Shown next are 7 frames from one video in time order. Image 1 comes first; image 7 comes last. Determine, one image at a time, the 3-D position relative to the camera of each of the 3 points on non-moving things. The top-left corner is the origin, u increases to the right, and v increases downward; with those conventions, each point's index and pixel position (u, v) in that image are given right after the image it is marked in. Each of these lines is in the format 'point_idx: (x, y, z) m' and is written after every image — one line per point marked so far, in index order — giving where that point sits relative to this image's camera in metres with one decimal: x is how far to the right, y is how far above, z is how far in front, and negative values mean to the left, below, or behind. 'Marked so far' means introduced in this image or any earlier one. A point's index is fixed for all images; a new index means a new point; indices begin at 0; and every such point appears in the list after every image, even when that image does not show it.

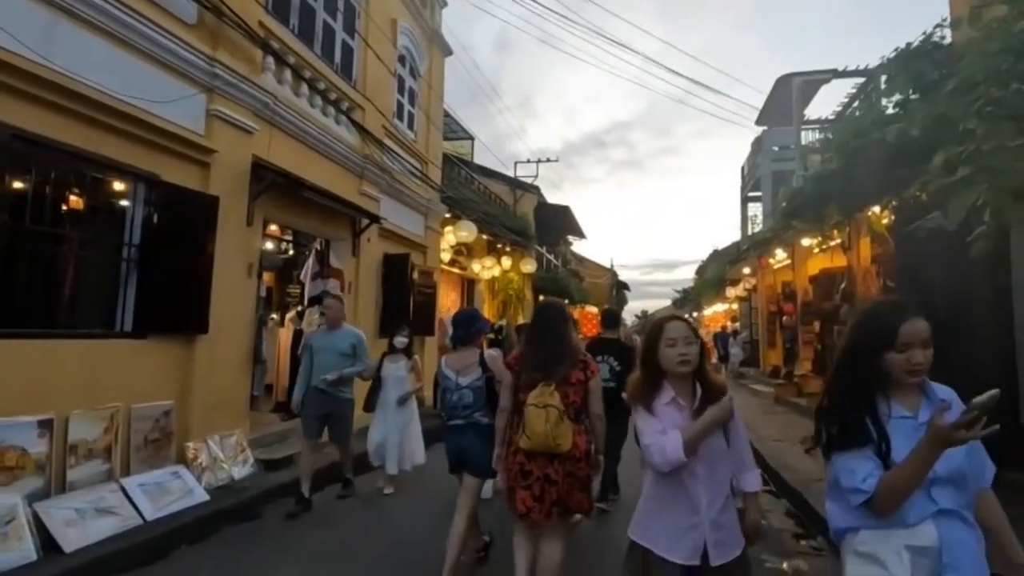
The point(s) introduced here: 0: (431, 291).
0: (-1.9, -0.1, +12.4) m
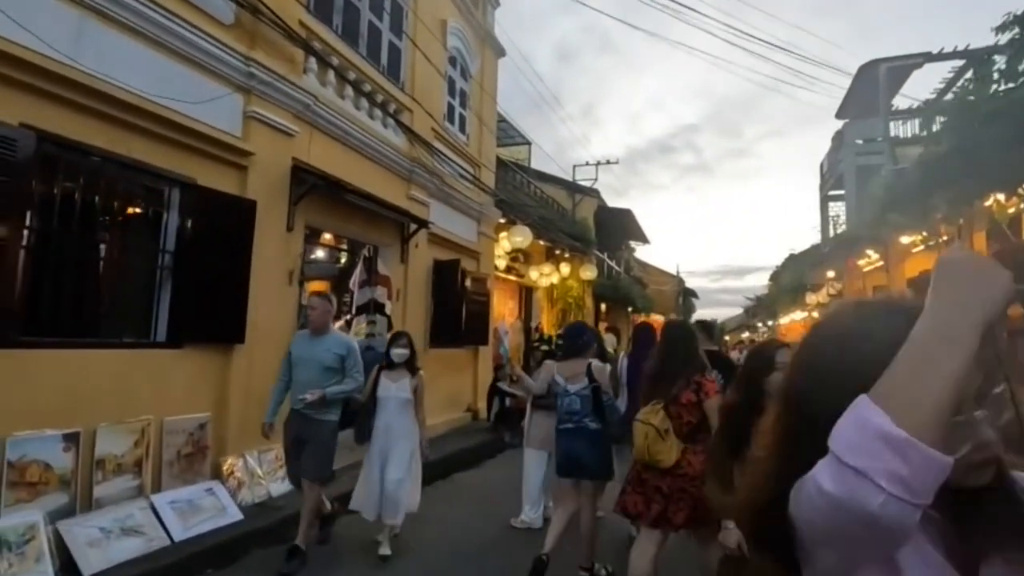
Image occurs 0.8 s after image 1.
0: (-0.6, -0.3, +12.0) m
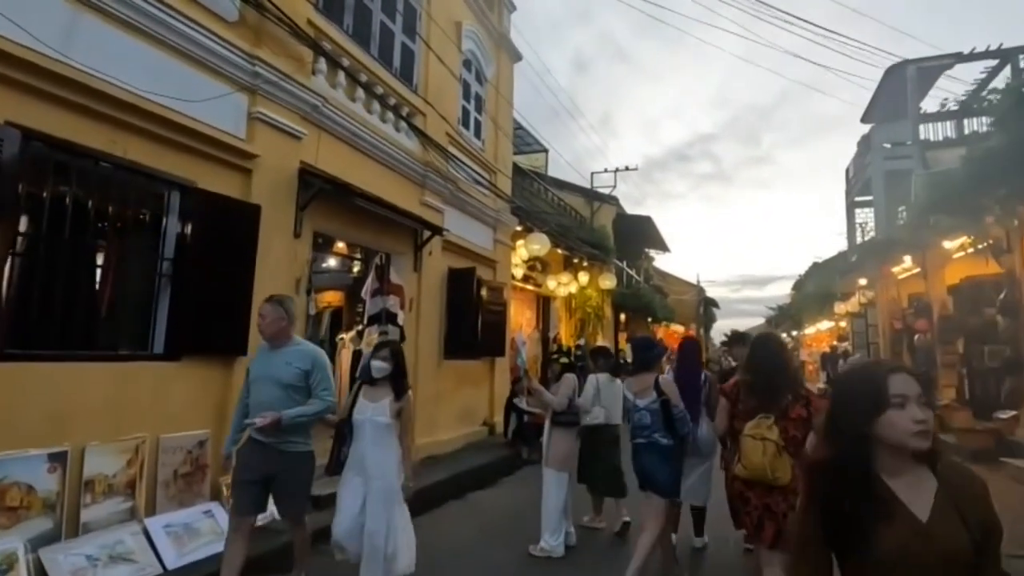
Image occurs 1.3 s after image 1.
0: (-0.2, -0.5, +11.6) m
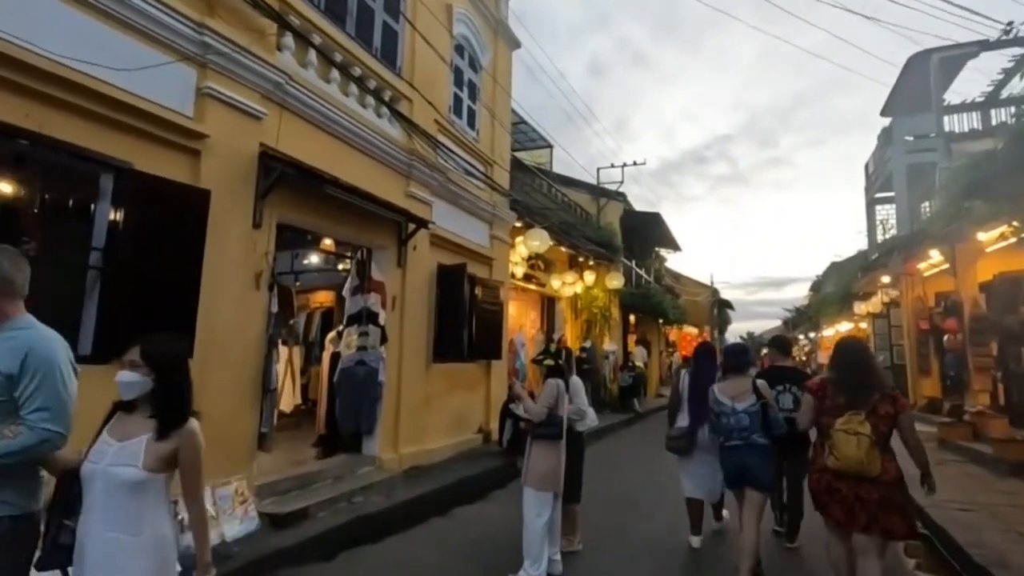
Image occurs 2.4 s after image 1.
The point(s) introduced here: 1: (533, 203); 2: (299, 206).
0: (-0.3, -0.4, +10.9) m
1: (+0.5, +2.2, +13.7) m
2: (-2.6, +1.0, +6.4) m
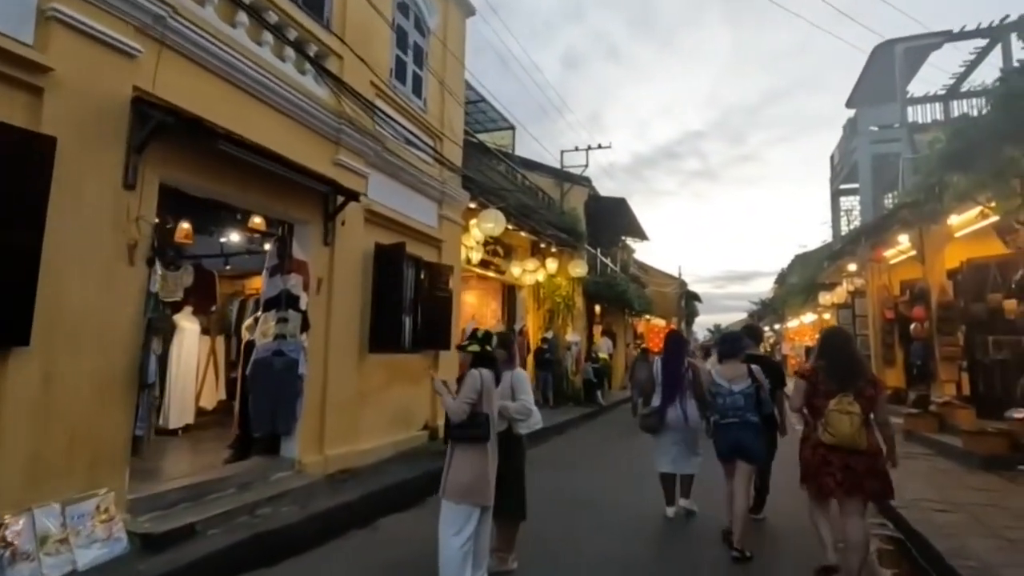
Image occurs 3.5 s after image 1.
0: (-1.3, -0.1, +10.0) m
1: (-0.5, +2.5, +12.8) m
2: (-3.3, +1.2, +5.4) m
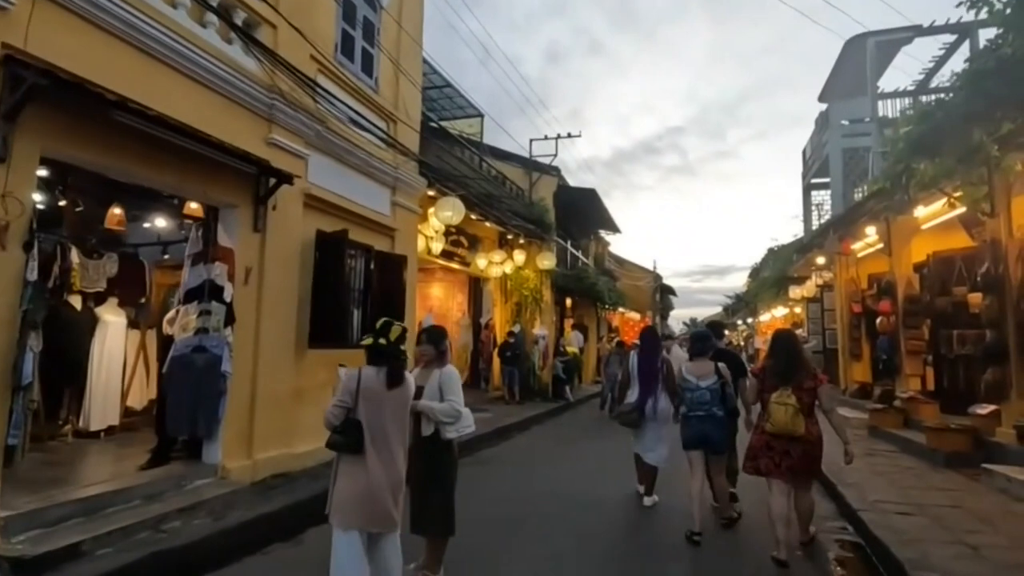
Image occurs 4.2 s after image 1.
0: (-2.0, 0.0, +9.5) m
1: (-1.4, +2.7, +12.3) m
2: (-3.9, +1.3, +4.8) m
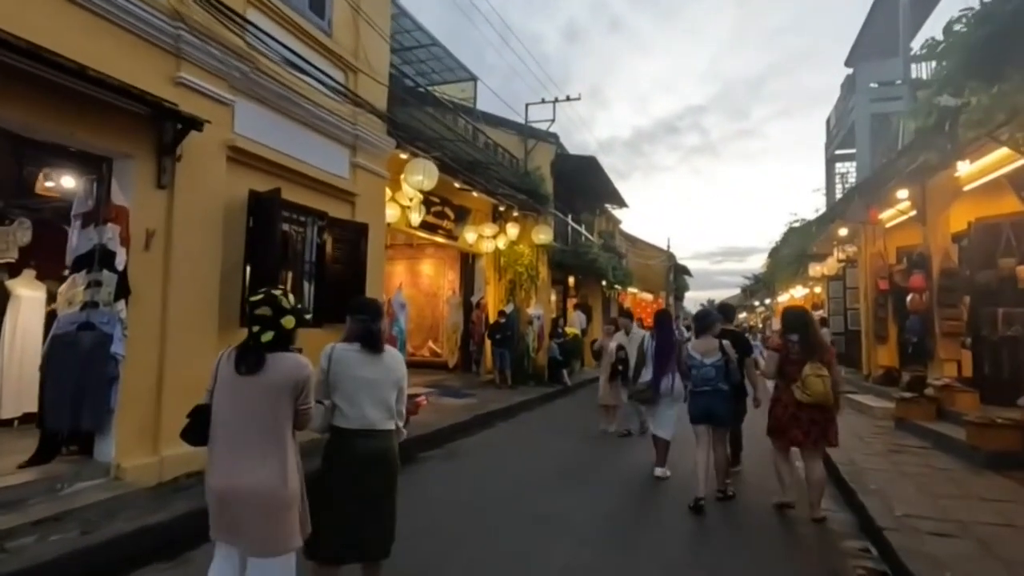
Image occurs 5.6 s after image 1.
0: (-2.4, +0.5, +8.4) m
1: (-1.7, +3.2, +11.1) m
2: (-4.4, +1.6, +3.7) m
